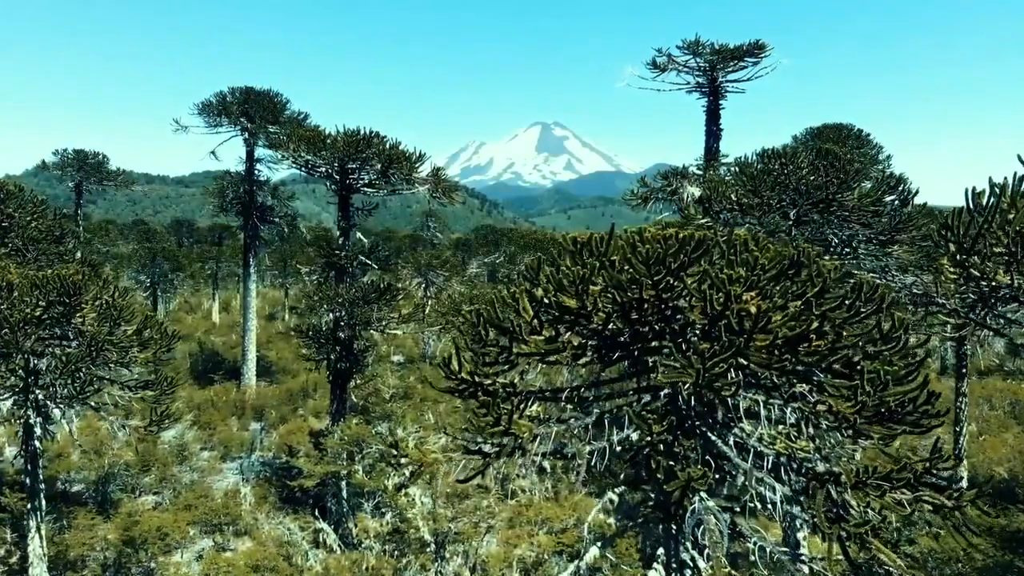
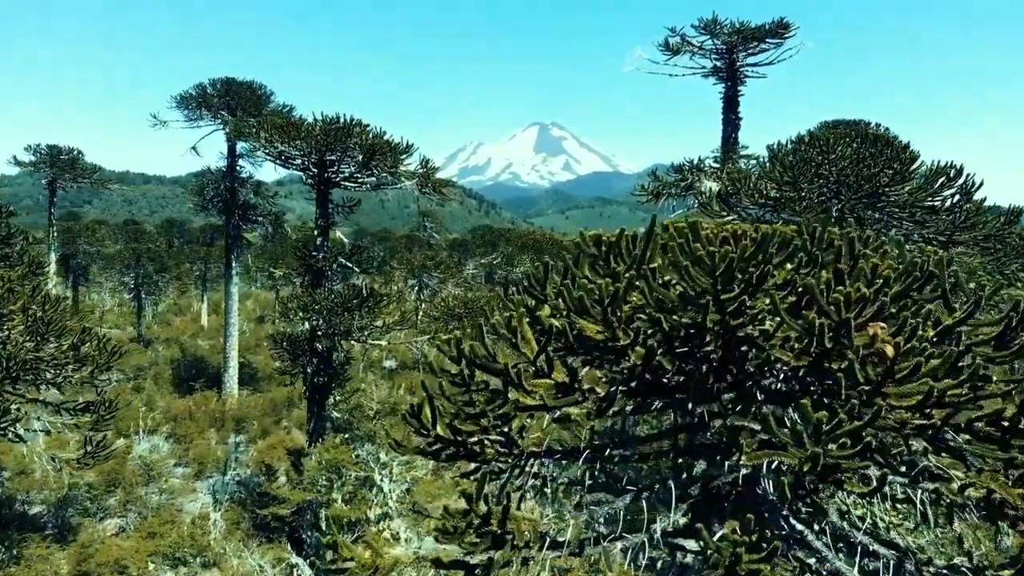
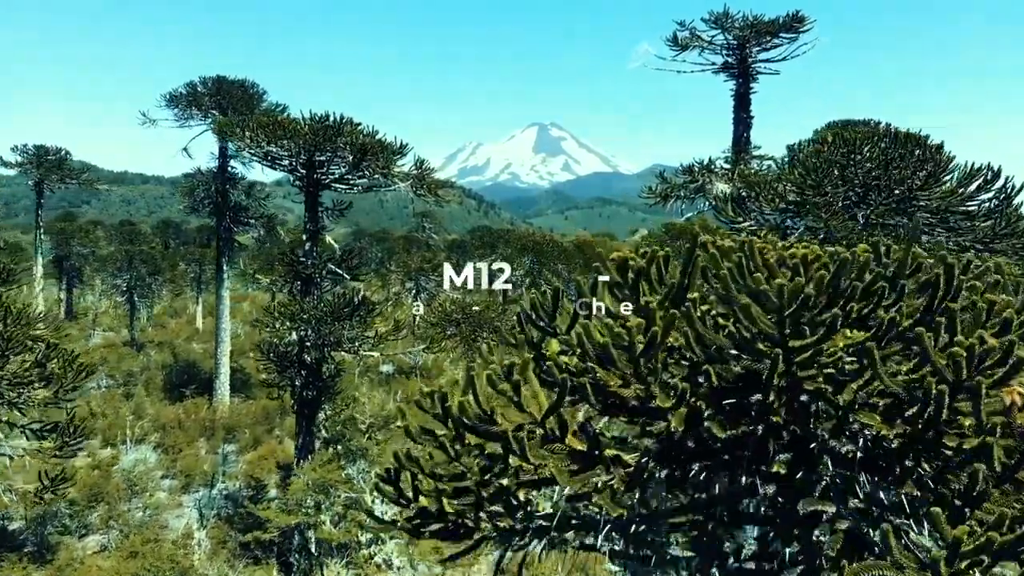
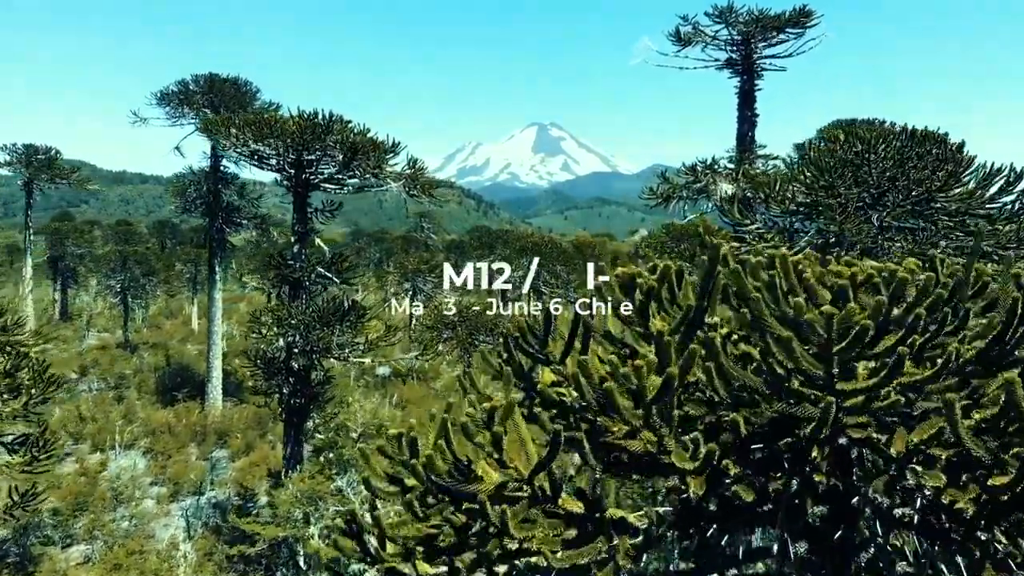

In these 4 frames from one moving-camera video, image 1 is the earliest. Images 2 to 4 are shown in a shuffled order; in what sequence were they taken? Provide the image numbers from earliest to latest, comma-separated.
2, 3, 4
